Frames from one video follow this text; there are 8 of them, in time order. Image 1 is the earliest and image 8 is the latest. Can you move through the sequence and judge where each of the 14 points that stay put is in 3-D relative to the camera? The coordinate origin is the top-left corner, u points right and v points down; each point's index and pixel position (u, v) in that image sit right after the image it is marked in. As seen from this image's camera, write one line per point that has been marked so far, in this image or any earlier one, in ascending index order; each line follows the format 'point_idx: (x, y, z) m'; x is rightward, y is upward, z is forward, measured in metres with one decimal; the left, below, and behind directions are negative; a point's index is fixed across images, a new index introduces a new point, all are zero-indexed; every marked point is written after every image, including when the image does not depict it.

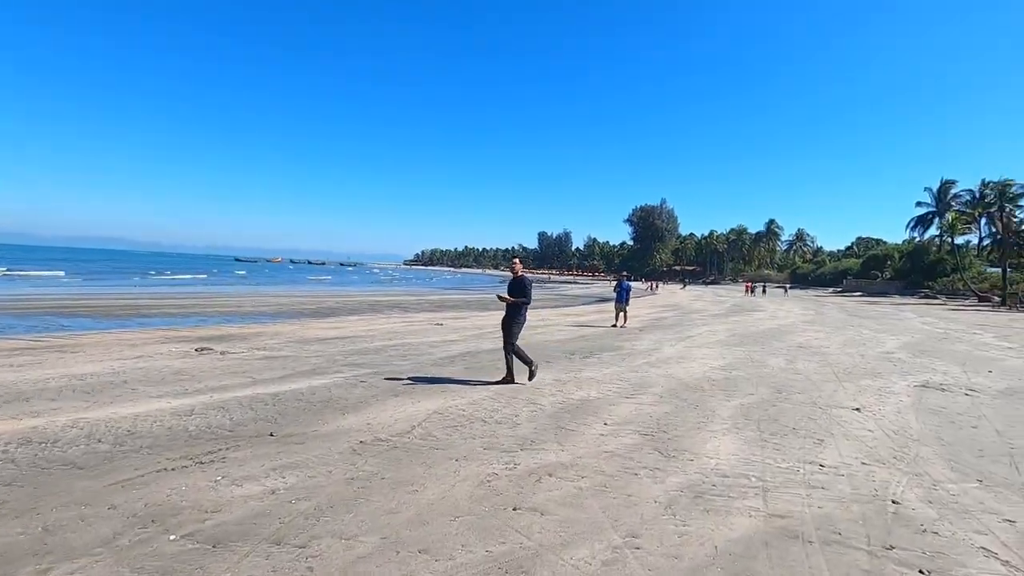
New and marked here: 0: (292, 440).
0: (-2.2, -1.5, +5.5) m
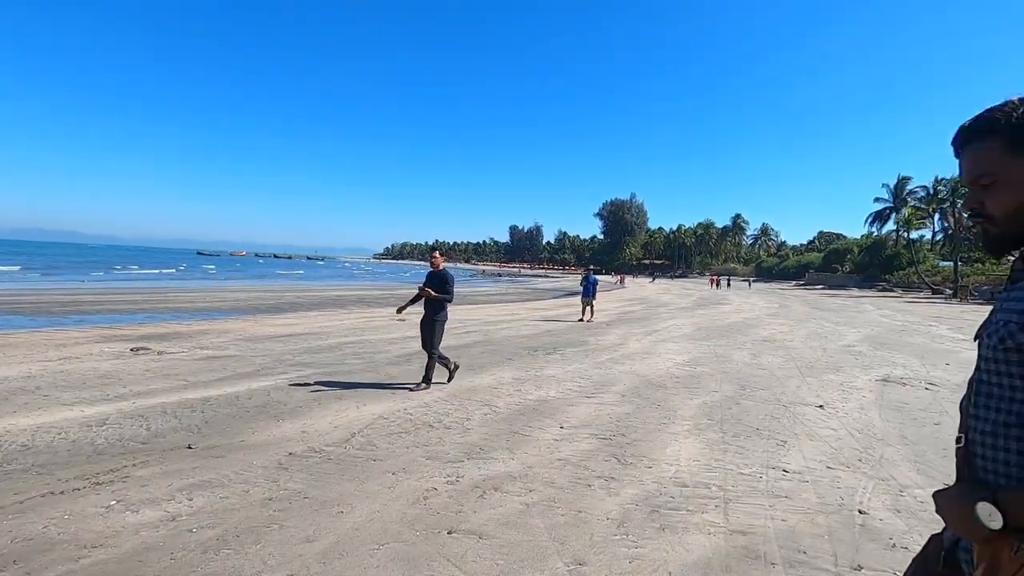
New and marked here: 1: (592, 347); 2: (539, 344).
0: (-2.7, -1.5, +4.9) m
1: (+1.9, -1.4, +13.1) m
2: (+0.7, -1.4, +13.3) m
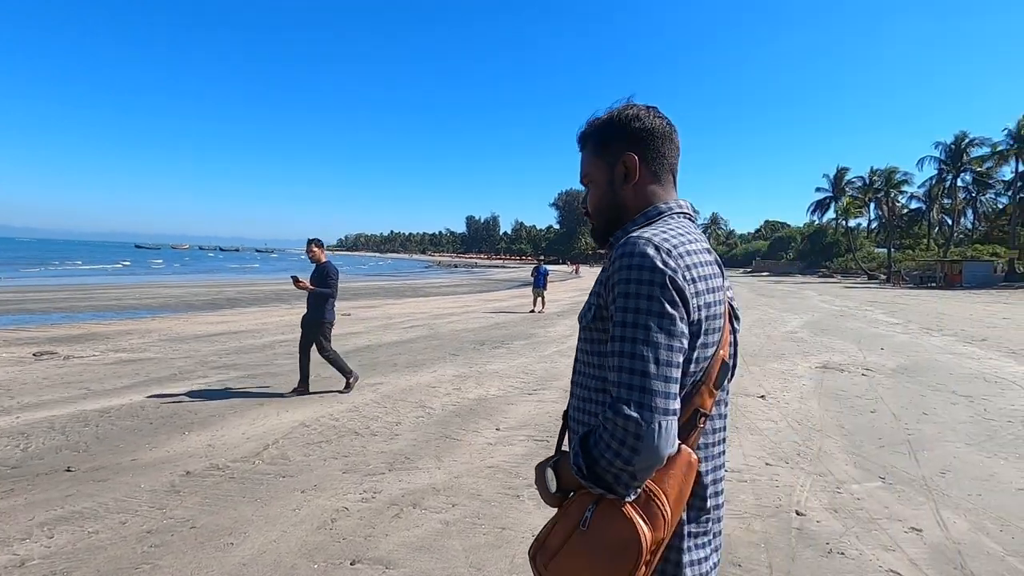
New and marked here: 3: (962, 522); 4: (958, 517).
0: (-3.4, -1.5, +4.3) m
1: (+0.7, -1.2, +12.8) m
2: (-0.6, -1.2, +12.9) m
3: (+3.1, -1.6, +3.6) m
4: (+3.1, -1.6, +3.7) m
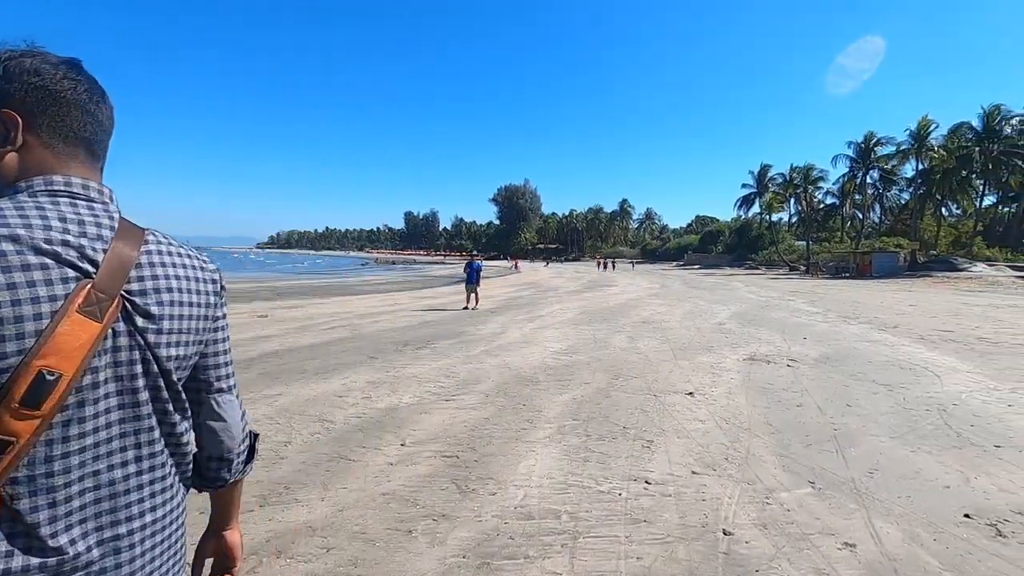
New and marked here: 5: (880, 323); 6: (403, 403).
0: (-4.1, -1.5, +3.3) m
1: (-1.0, -1.1, +12.2) m
2: (-2.3, -1.1, +12.2) m
3: (+2.4, -1.5, +3.3) m
4: (+2.4, -1.5, +3.4) m
5: (+10.5, -1.0, +15.2) m
6: (-1.3, -1.4, +6.5) m
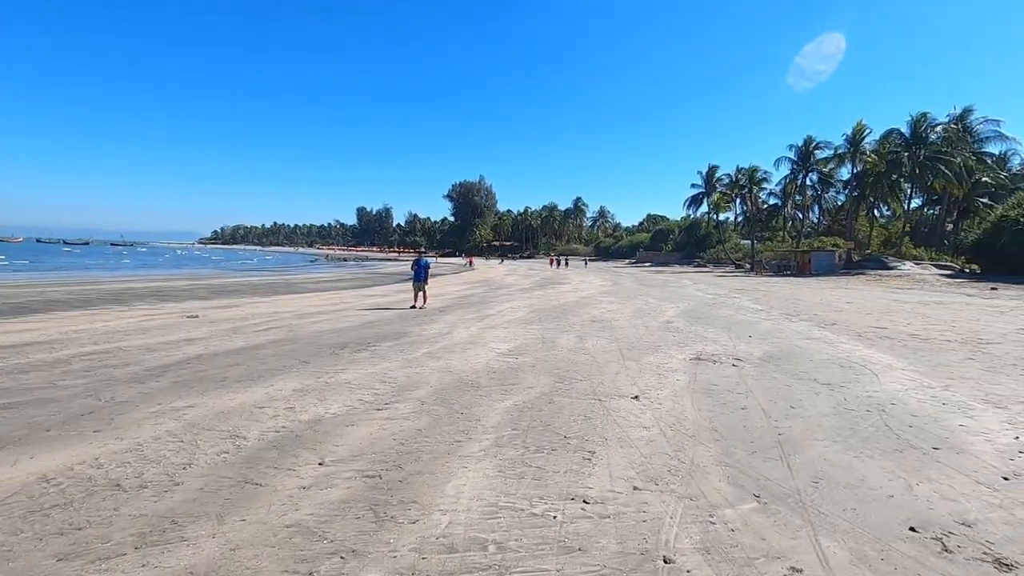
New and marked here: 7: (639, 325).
0: (-4.5, -1.6, +2.6) m
1: (-2.2, -1.1, +11.7) m
2: (-3.4, -1.1, +11.5) m
3: (+1.9, -1.5, +3.1) m
4: (+2.0, -1.5, +3.2) m
5: (+9.0, -1.0, +15.7) m
6: (-2.0, -1.4, +6.0) m
7: (+3.4, -1.0, +14.1) m
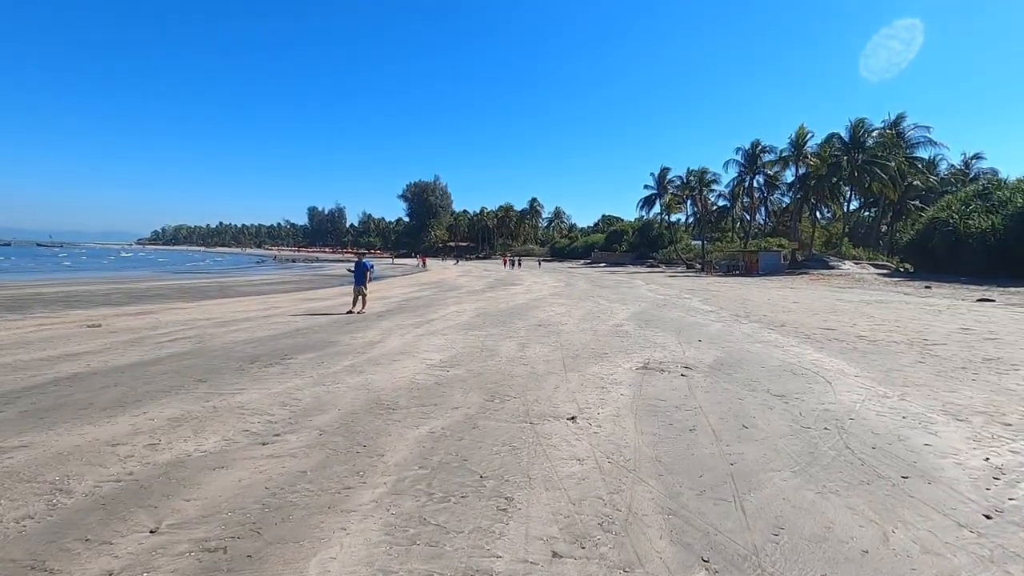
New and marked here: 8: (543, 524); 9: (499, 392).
0: (-5.0, -1.7, +1.3) m
1: (-3.4, -1.2, +10.5) m
2: (-4.7, -1.2, +10.3) m
3: (+1.3, -1.6, +2.4) m
4: (+1.3, -1.6, +2.4) m
5: (+7.4, -1.0, +15.4) m
6: (-2.9, -1.5, +4.9) m
7: (+1.9, -1.0, +13.4) m
8: (+0.2, -1.5, +3.5) m
9: (-0.2, -1.4, +7.1) m
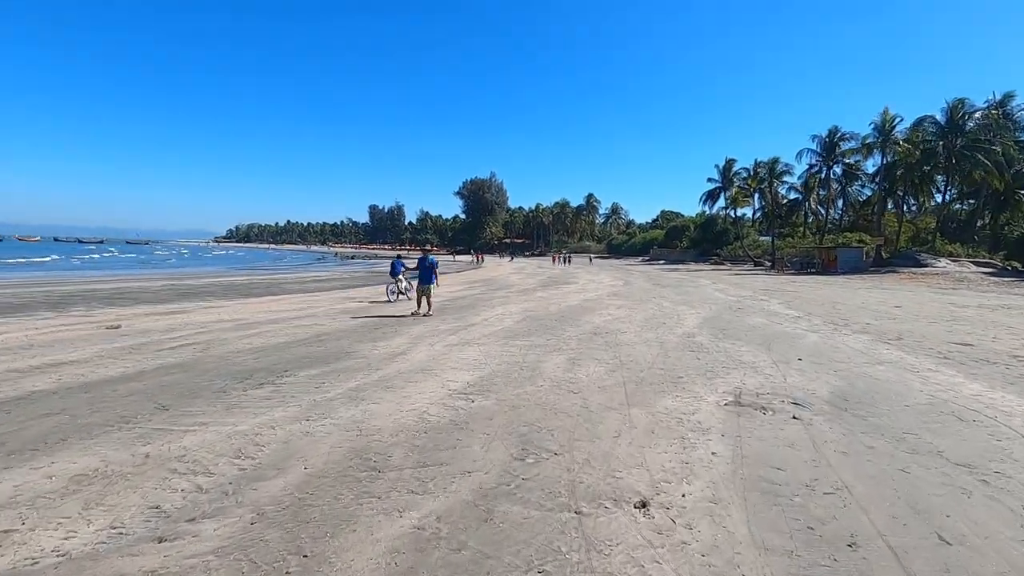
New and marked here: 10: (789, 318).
0: (-5.2, -1.7, -0.2) m
1: (-2.7, -1.2, +8.8) m
2: (-3.9, -1.3, +8.7) m
3: (+1.2, -1.7, +0.2) m
4: (+1.2, -1.7, +0.3) m
5: (+8.6, -1.1, +12.5) m
6: (-2.7, -1.6, +3.2) m
7: (+2.9, -1.1, +11.1) m
8: (+0.2, -1.6, +1.4) m
9: (+0.2, -1.4, +5.1) m
10: (+8.1, -0.9, +15.8) m
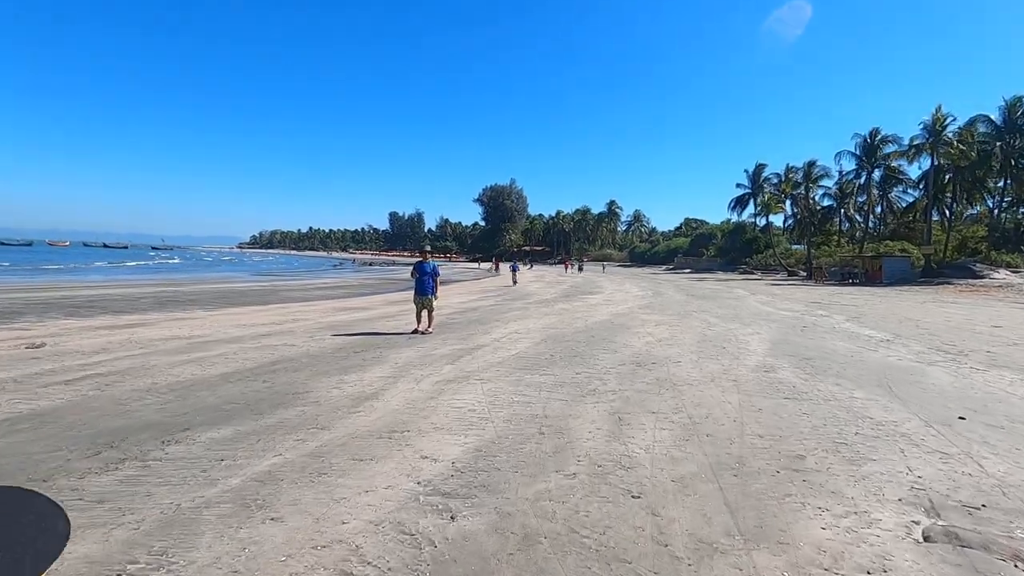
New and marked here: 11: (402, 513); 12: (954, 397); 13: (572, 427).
0: (-5.4, -1.8, -3.0) m
1: (-2.5, -1.4, +6.0) m
2: (-3.8, -1.4, +5.9) m
3: (+1.1, -1.8, -2.8) m
4: (+1.1, -1.8, -2.7) m
5: (+8.9, -1.4, +9.3) m
6: (-2.7, -1.7, +0.3) m
7: (+3.2, -1.4, +8.0) m
8: (+0.1, -1.7, -1.5) m
9: (+0.3, -1.6, +2.1) m
10: (+8.6, -1.3, +12.5) m
11: (-0.7, -1.5, +3.7) m
12: (+6.0, -1.5, +7.2) m
13: (+0.7, -1.5, +5.7) m
